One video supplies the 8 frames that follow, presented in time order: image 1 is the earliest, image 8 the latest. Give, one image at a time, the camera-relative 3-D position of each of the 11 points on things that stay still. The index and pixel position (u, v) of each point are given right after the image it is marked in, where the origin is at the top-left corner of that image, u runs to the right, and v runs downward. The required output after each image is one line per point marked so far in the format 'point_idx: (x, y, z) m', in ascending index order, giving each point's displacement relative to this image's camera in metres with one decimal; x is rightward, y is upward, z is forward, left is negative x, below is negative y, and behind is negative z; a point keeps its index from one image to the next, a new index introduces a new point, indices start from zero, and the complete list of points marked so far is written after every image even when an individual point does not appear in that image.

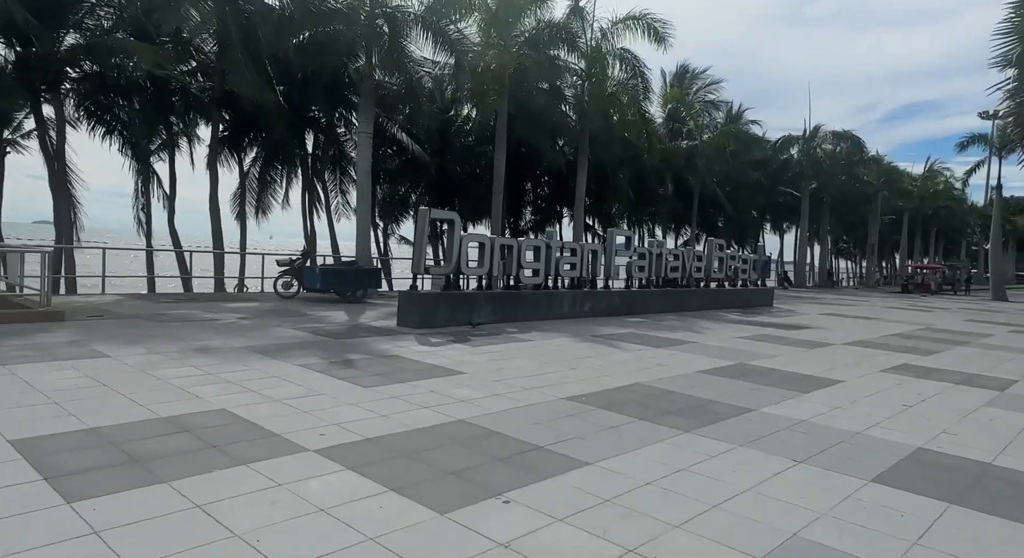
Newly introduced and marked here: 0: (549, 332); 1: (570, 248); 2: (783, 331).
0: (+0.6, -0.9, +12.1) m
1: (+1.2, +0.6, +15.0) m
2: (+5.6, -1.1, +14.8) m
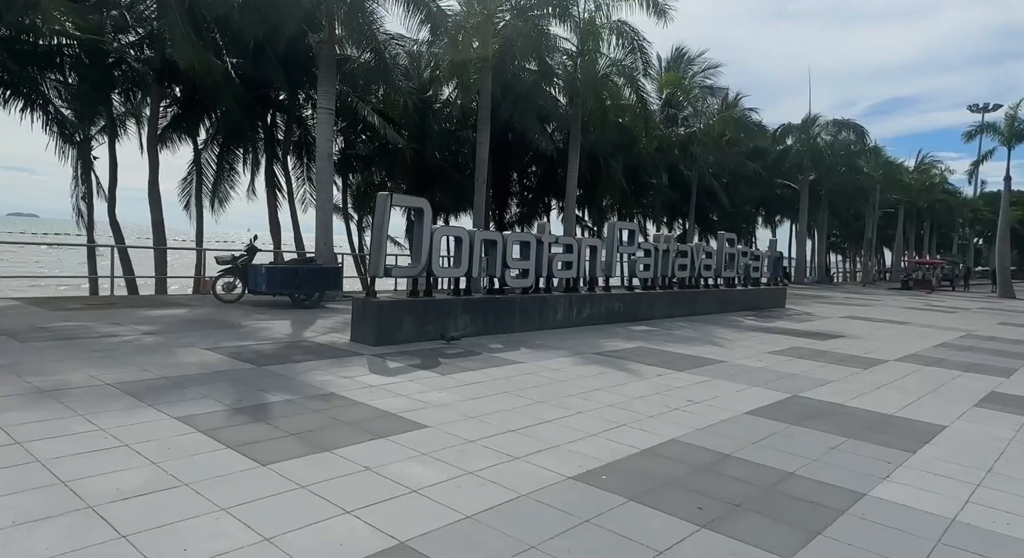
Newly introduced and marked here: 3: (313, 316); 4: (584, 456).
0: (+0.4, -1.0, +9.7) m
1: (+1.0, +0.6, +12.6) m
2: (+5.4, -1.1, +12.5) m
3: (-3.5, -1.0, +12.6) m
4: (+0.5, -1.2, +4.9) m
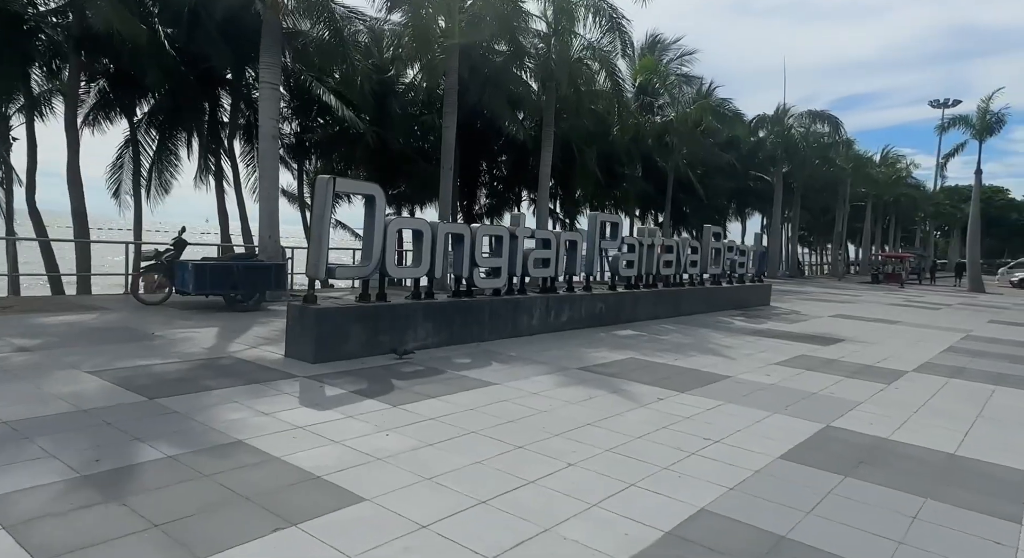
0: (0.0, -1.0, +8.2) m
1: (+0.5, +0.6, +11.0) m
2: (+4.9, -1.1, +11.2) m
3: (-4.0, -1.0, +10.8) m
4: (+0.4, -1.3, +3.4) m
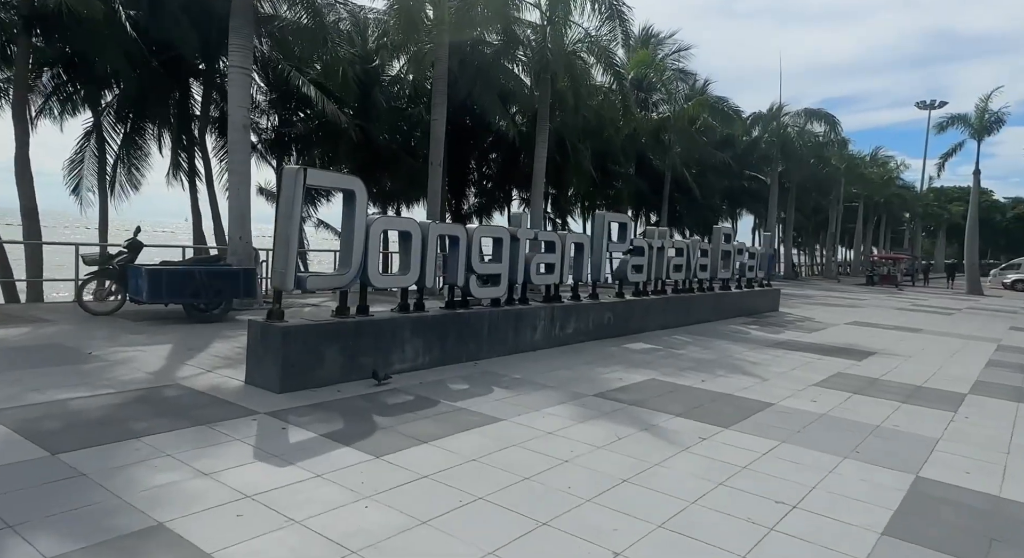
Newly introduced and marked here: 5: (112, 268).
0: (+0.1, -1.1, +6.9) m
1: (+0.5, +0.5, +9.8) m
2: (+4.9, -1.2, +10.0) m
3: (-4.0, -1.1, +9.5) m
4: (+0.5, -1.4, +2.2) m
5: (-7.6, +0.2, +13.5) m
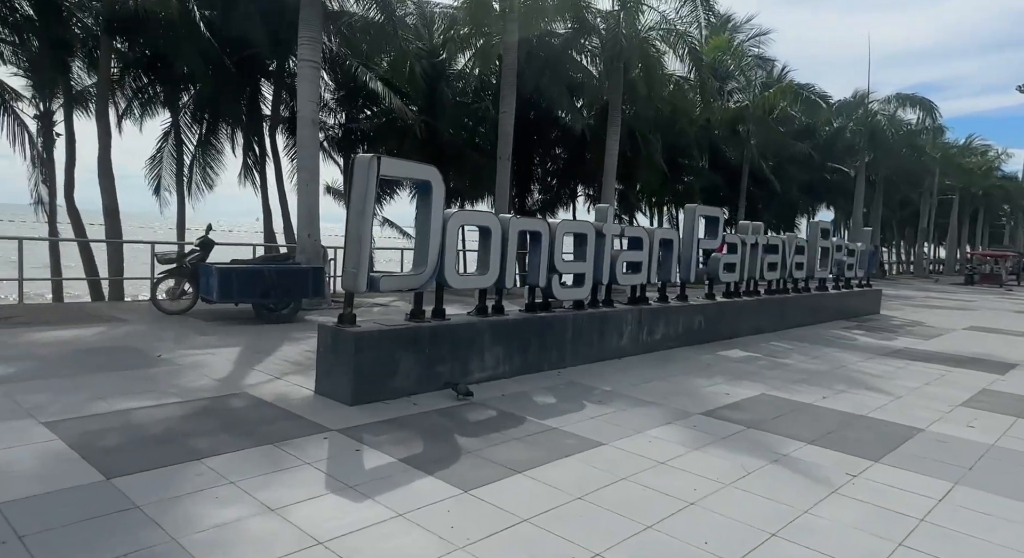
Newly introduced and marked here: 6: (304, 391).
0: (+0.9, -1.1, +6.2) m
1: (+1.5, +0.5, +9.0) m
2: (+5.9, -1.2, +8.8) m
3: (-2.9, -1.1, +9.1) m
4: (+0.9, -1.4, +1.4) m
5: (-6.2, +0.3, +13.4) m
6: (-2.1, -1.2, +7.2) m
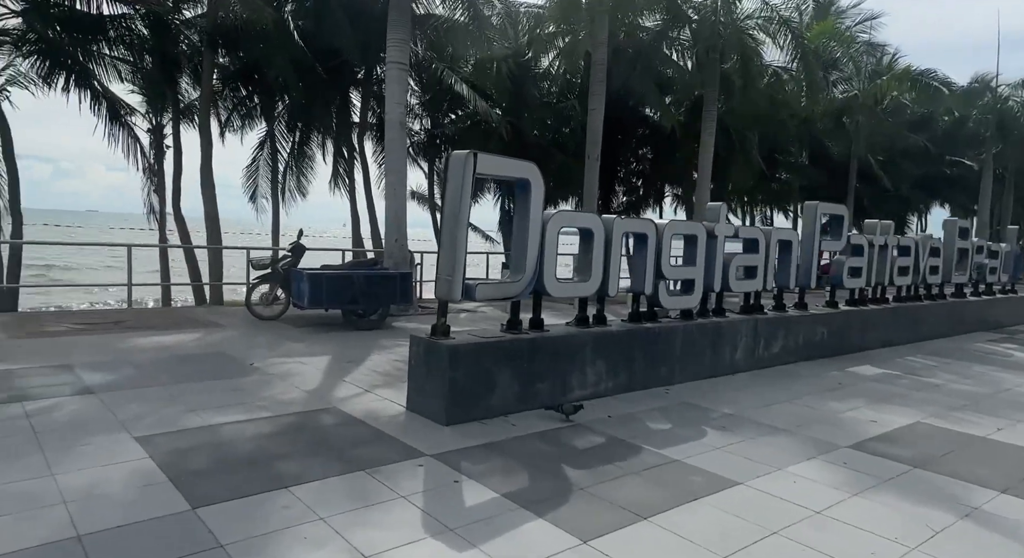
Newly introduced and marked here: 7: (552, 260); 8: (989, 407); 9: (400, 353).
0: (+1.7, -1.2, +5.4) m
1: (+2.7, +0.5, +8.1) m
2: (+7.1, -1.3, +7.5) m
3: (-1.7, -1.1, +8.8) m
4: (+1.2, -1.5, +0.7) m
5: (-4.4, +0.1, +13.4) m
6: (-1.1, -1.2, +6.8) m
7: (+0.4, +0.2, +6.8) m
8: (+4.3, -1.2, +6.5) m
9: (-1.6, -1.1, +10.2) m
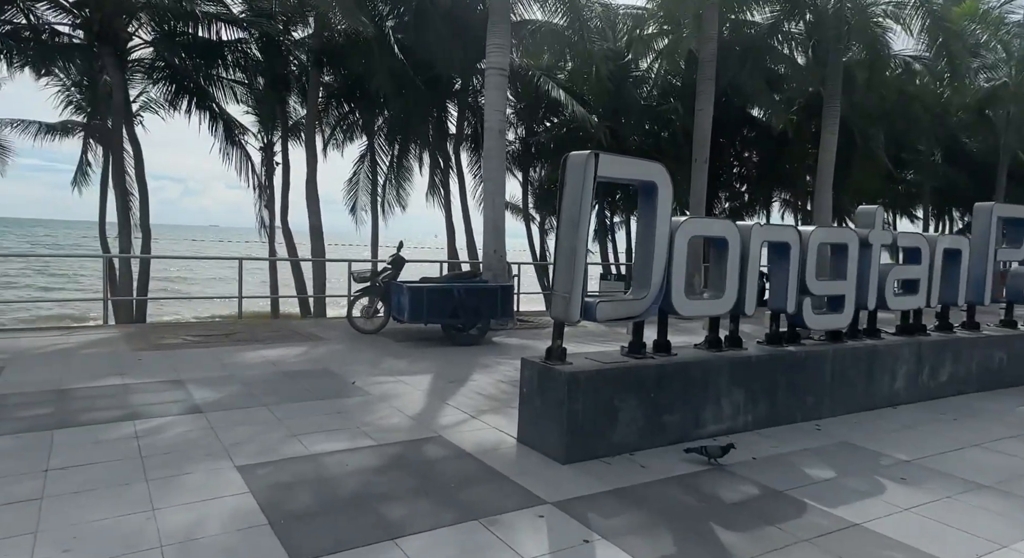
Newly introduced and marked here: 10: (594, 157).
0: (+2.6, -1.3, +4.5) m
1: (+3.9, +0.3, +7.0) m
2: (+8.1, -1.4, +5.8) m
3: (-0.4, -1.3, +8.2) m
4: (+1.4, -1.6, -0.2) m
5: (-2.5, -0.1, +13.2) m
6: (-0.1, -1.4, +6.2) m
7: (+1.4, 0.0, +6.0) m
8: (+5.3, -1.3, +5.2) m
9: (-0.1, -1.3, +9.6) m
10: (+0.6, +0.9, +5.5) m
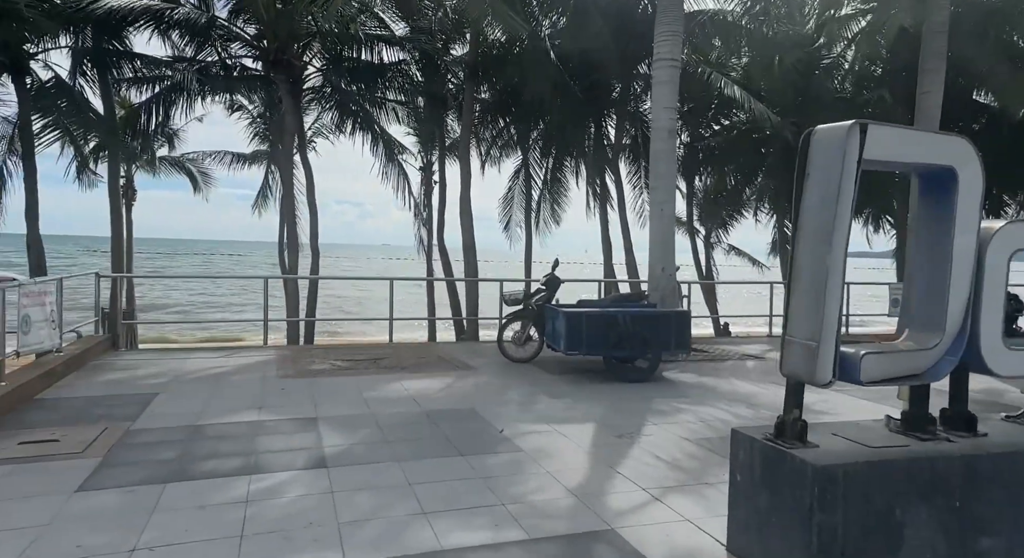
0: (+3.4, -1.5, +2.0) m
1: (+5.2, +0.1, +4.3) m
2: (+9.1, -1.6, +2.2) m
3: (+1.3, -1.6, +6.3) m
4: (+1.3, -1.6, -2.3) m
5: (+0.3, -0.5, +11.7) m
6: (+1.2, -1.6, +4.3) m
7: (+2.6, -0.2, +3.8) m
8: (+6.2, -1.5, +2.1) m
9: (+1.9, -1.6, +7.6) m
10: (+1.7, +0.7, +3.5) m
